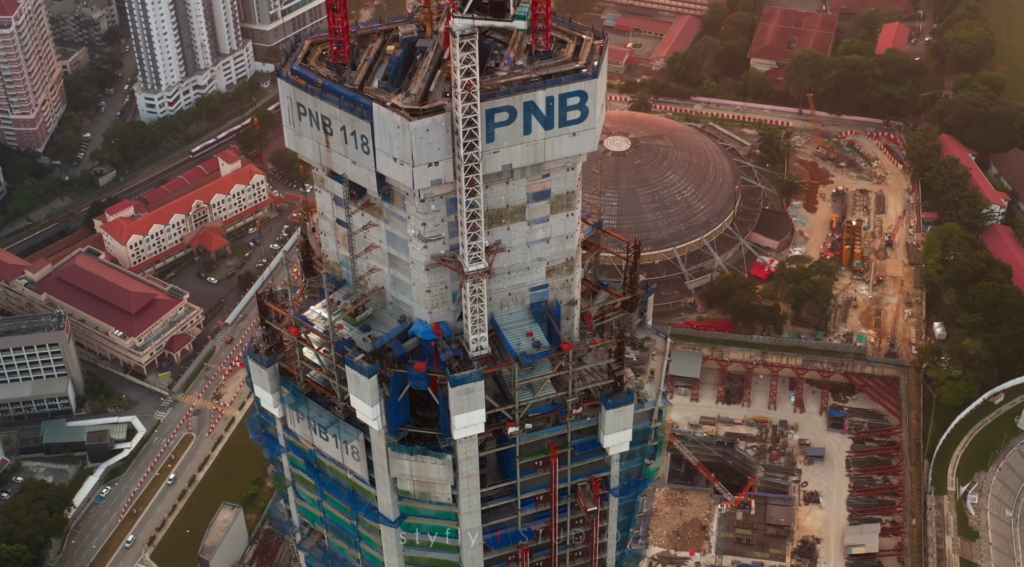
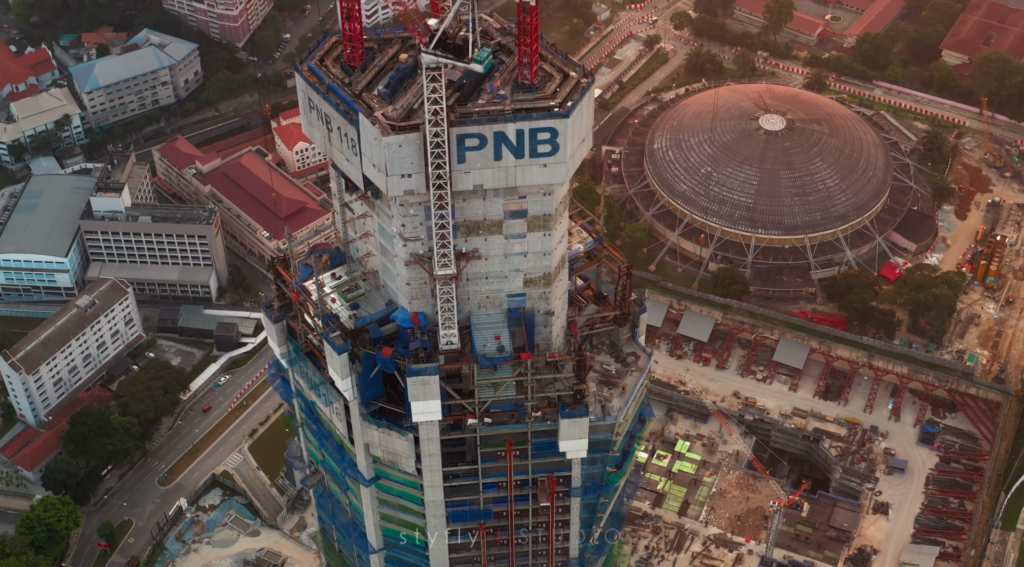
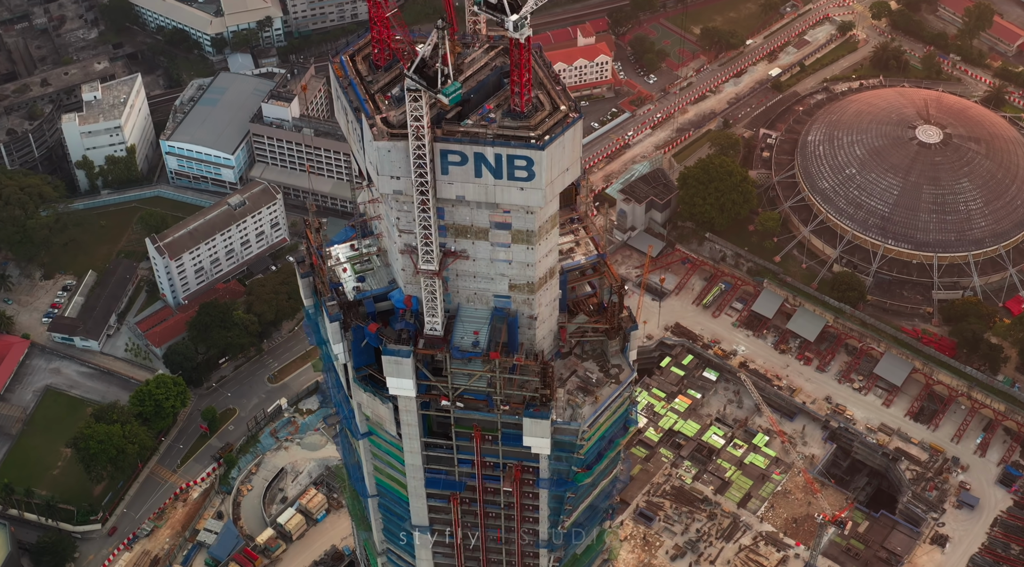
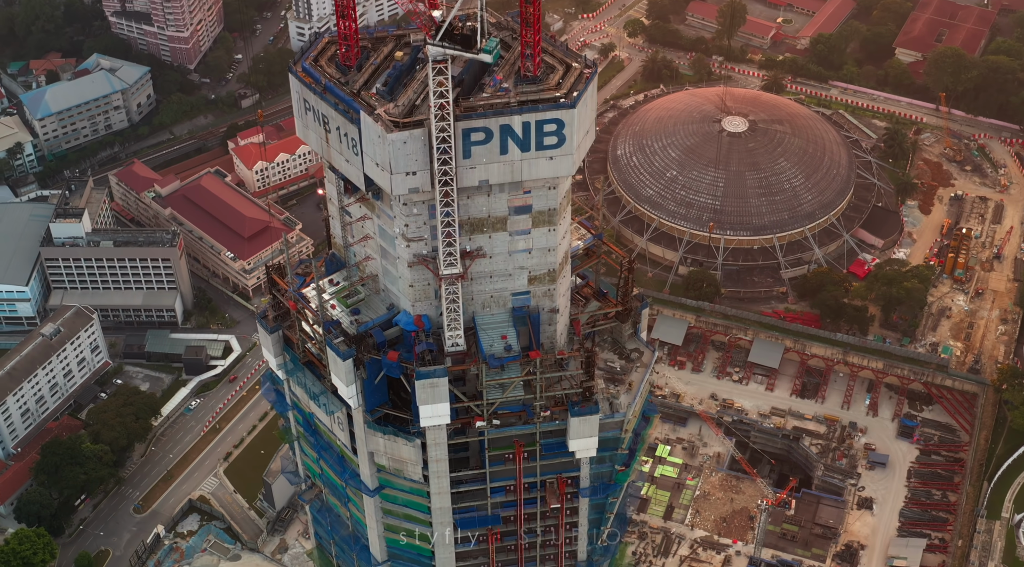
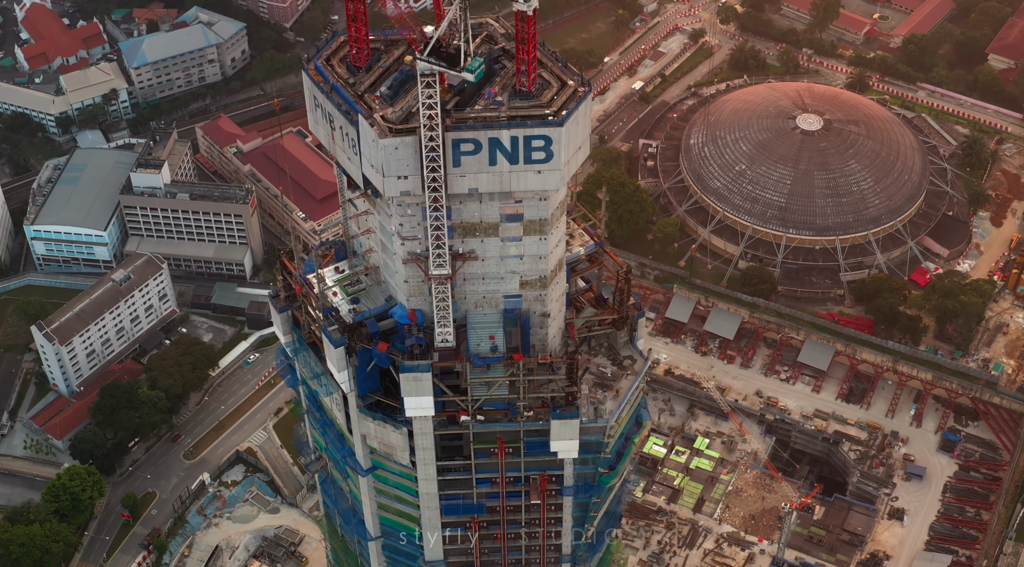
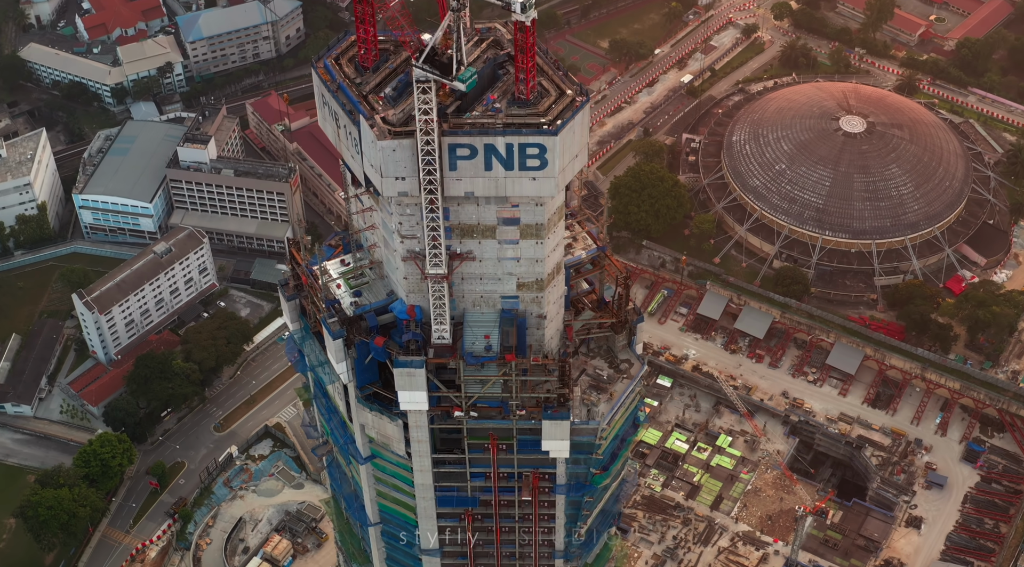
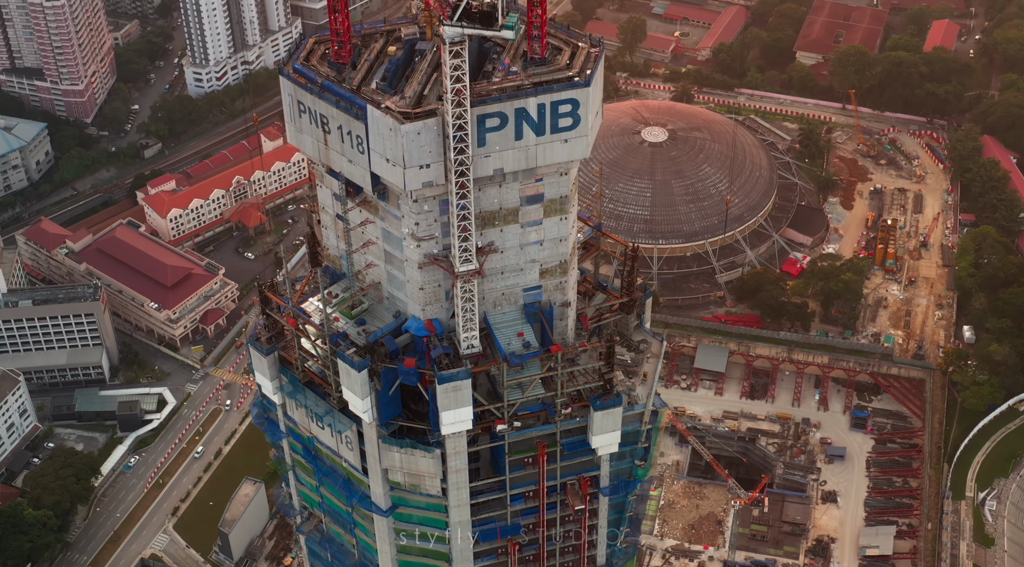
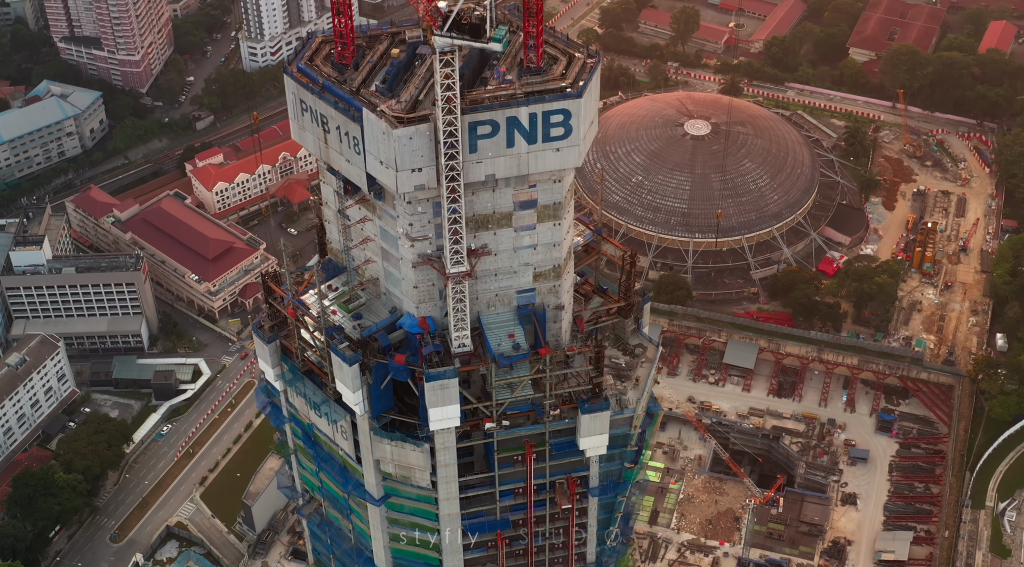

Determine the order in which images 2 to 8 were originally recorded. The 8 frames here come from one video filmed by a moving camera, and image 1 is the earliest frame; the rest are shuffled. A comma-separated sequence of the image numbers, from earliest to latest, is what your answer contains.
7, 8, 4, 2, 5, 6, 3
